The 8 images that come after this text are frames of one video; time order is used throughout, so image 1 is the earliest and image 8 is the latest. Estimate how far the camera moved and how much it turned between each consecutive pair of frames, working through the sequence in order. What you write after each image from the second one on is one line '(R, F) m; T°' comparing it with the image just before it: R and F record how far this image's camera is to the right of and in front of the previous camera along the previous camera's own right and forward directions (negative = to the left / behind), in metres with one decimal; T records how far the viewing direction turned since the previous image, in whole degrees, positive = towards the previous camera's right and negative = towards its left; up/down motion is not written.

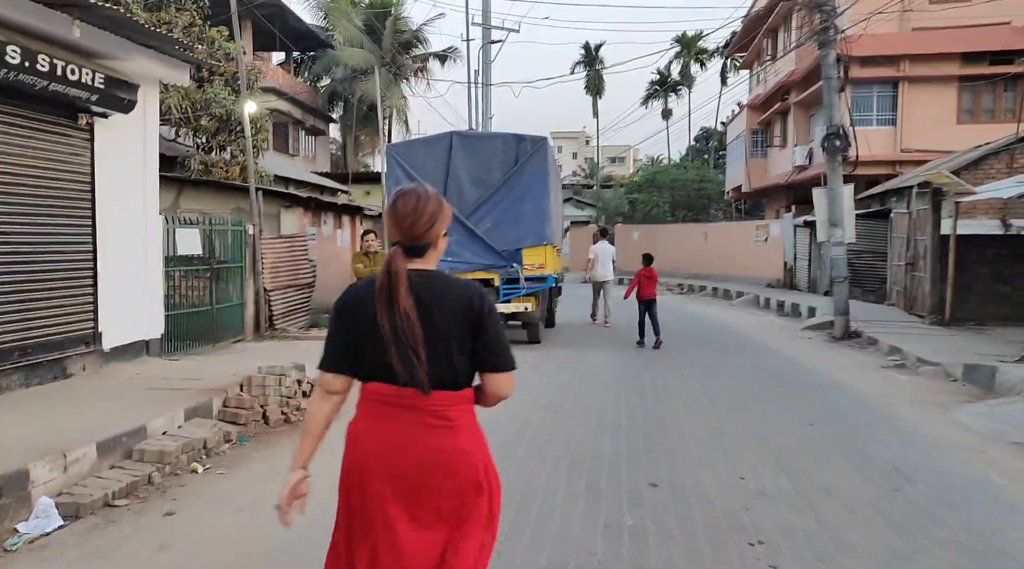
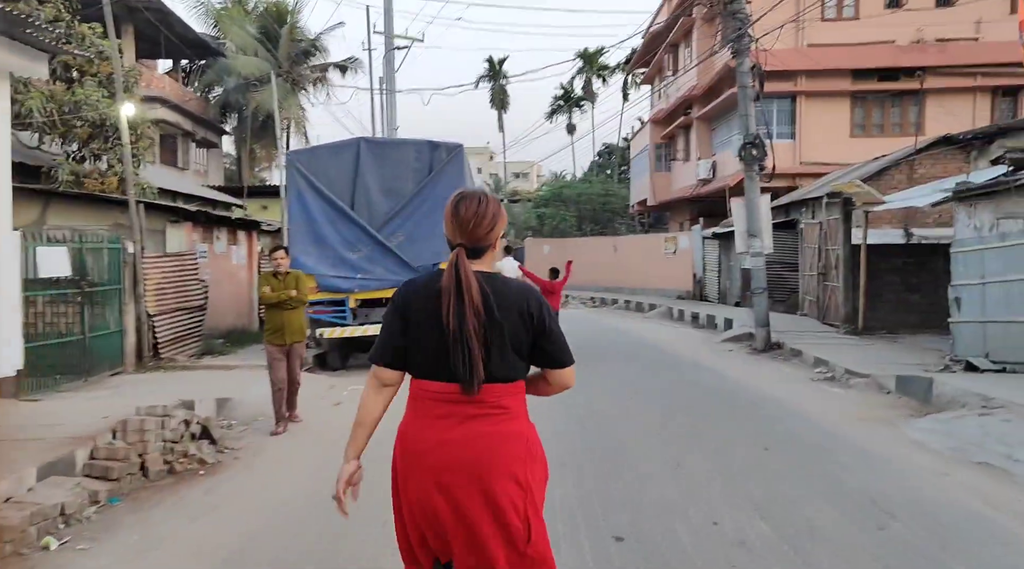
(-0.1, +0.8) m; +7°
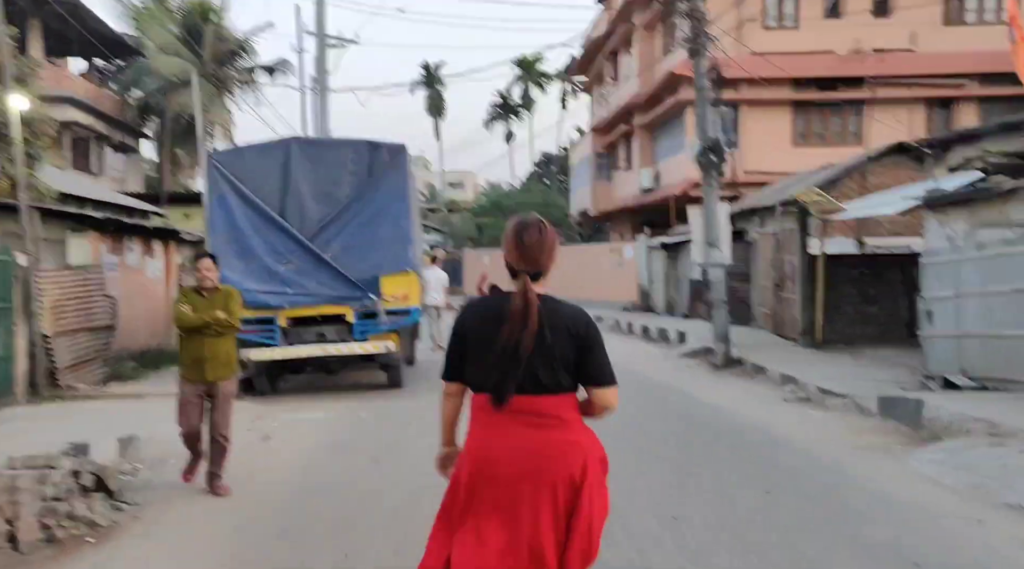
(-0.2, +1.0) m; +4°
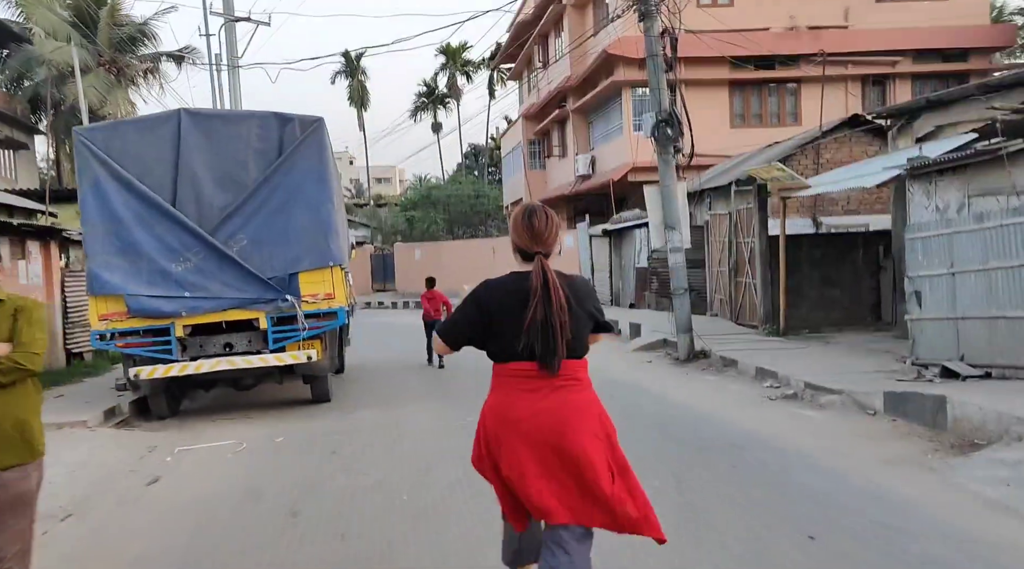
(-0.1, +1.5) m; +5°
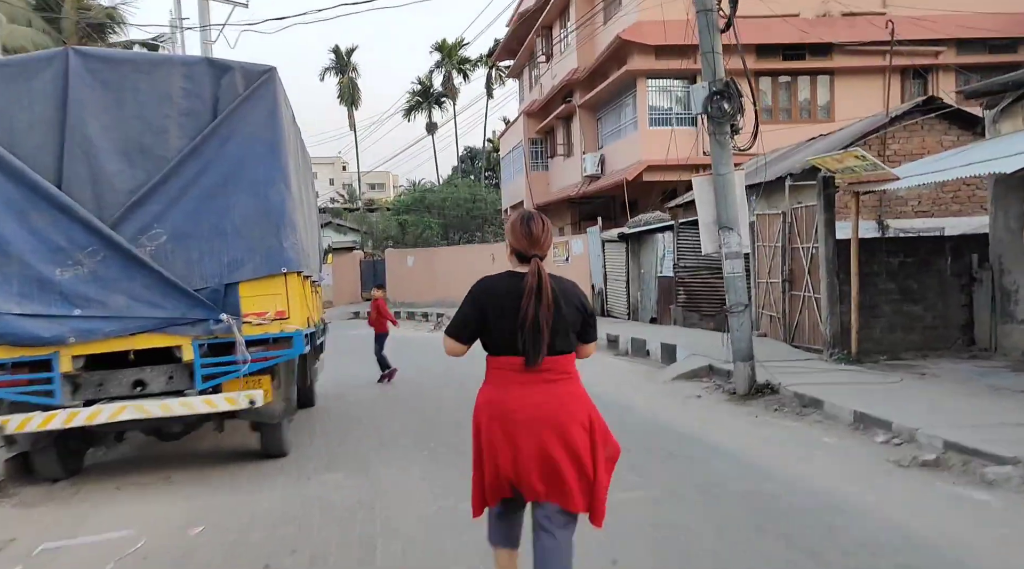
(-0.2, +2.6) m; 0°
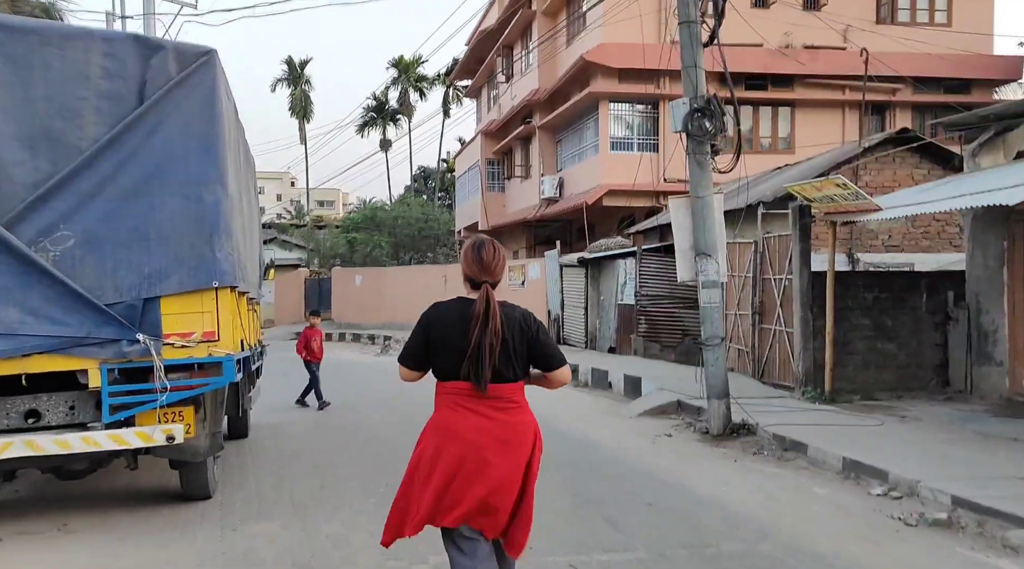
(-0.1, +0.8) m; +4°
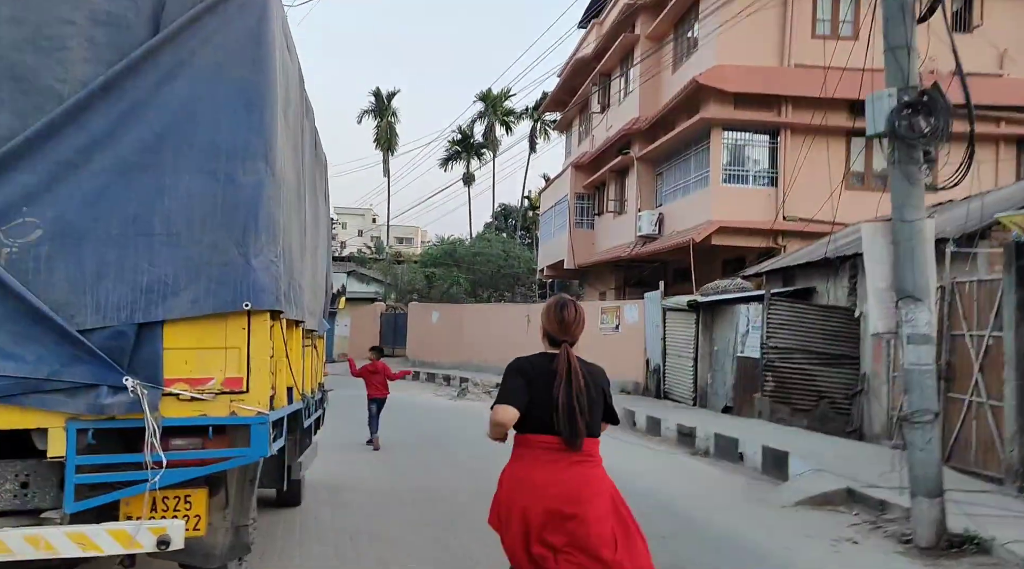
(-0.5, +2.2) m; -5°
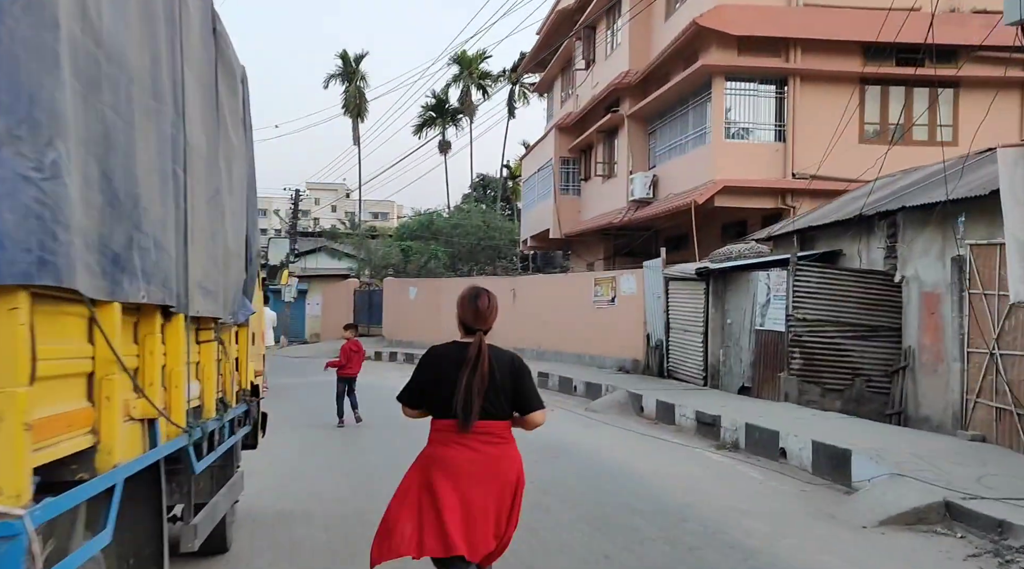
(-0.1, +2.1) m; +1°
